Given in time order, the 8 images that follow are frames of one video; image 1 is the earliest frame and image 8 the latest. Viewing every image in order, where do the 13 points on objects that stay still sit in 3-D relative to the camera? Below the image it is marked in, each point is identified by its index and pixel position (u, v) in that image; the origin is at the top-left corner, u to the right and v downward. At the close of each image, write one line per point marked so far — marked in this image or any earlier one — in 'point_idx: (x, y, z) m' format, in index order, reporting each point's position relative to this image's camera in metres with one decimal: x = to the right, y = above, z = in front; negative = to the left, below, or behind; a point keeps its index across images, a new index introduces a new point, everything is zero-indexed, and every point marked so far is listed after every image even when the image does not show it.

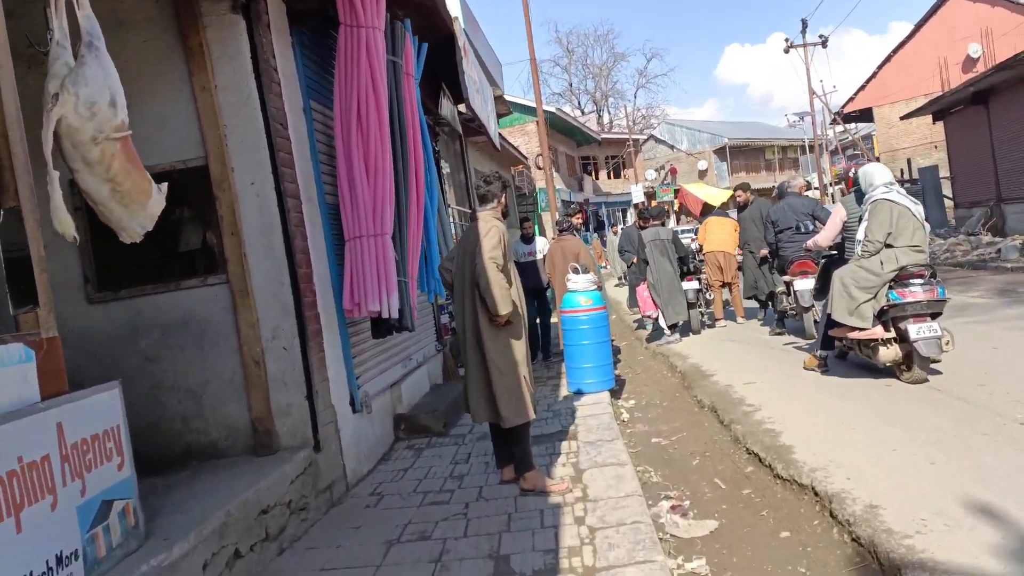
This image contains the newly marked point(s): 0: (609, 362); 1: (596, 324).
0: (+0.9, -0.7, +6.5) m
1: (+0.8, -0.3, +6.4) m
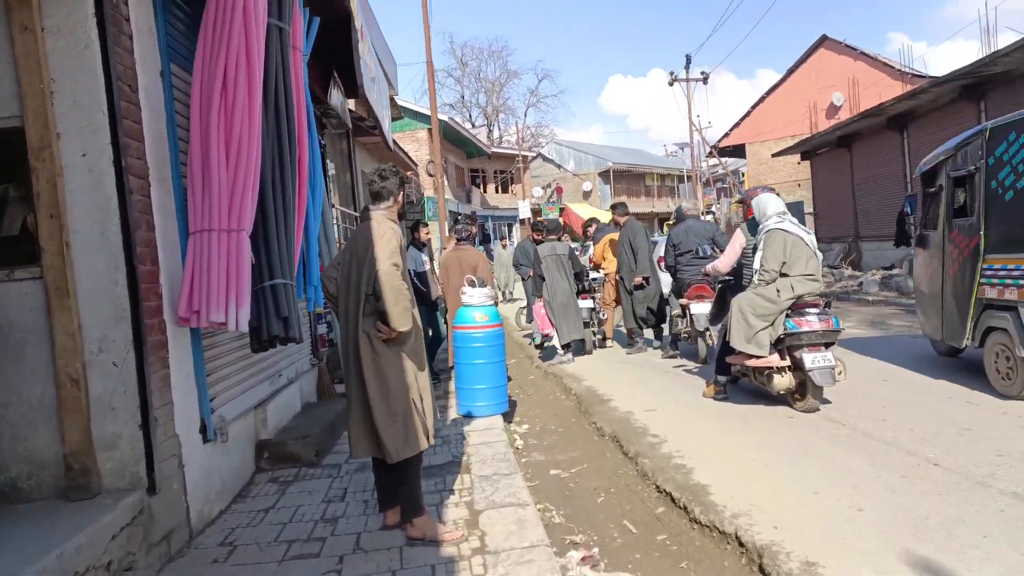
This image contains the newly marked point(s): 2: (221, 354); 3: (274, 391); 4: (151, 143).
0: (-0.1, -0.8, +6.0) m
1: (-0.2, -0.5, +5.9) m
2: (-1.8, -0.4, +4.3) m
3: (-1.8, -0.8, +5.3) m
4: (-1.9, +0.7, +3.6) m
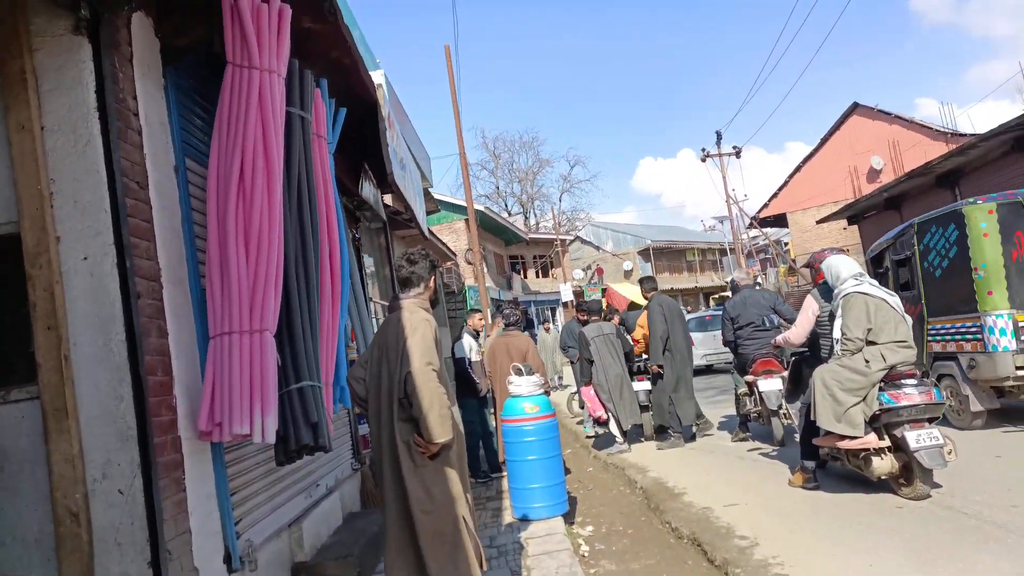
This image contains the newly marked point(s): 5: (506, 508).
0: (+0.4, -1.5, +5.4) m
1: (+0.2, -1.1, +5.4) m
2: (-1.5, -1.0, +3.9) m
3: (-1.4, -1.5, +4.8) m
4: (-1.7, +0.2, +3.3) m
5: (-0.1, -1.9, +5.8) m
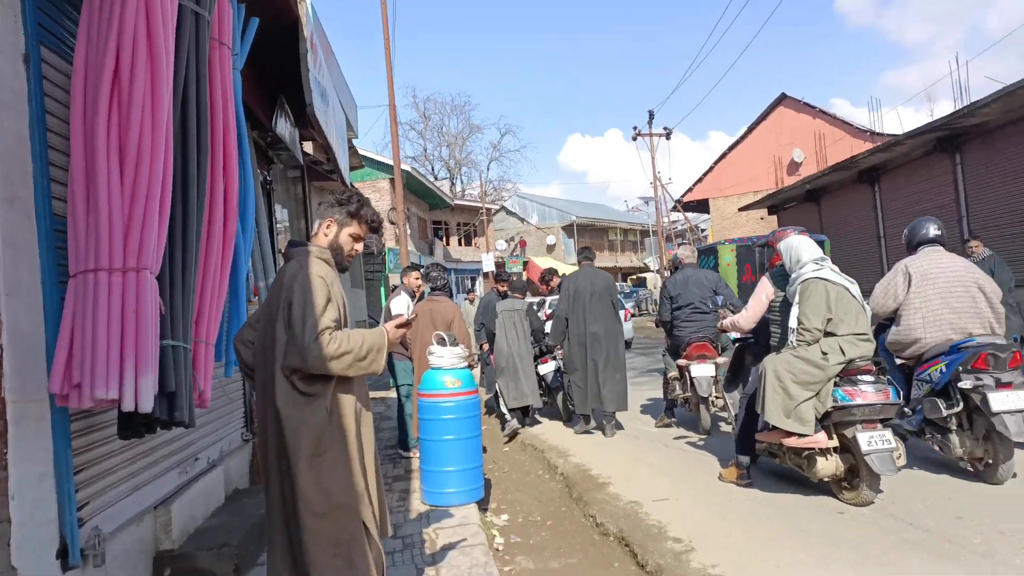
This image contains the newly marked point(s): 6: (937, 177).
0: (-0.2, -1.3, +5.0) m
1: (-0.3, -0.9, +4.9) m
2: (-1.9, -0.7, +3.2) m
3: (-1.9, -1.1, +4.1) m
4: (-1.9, +0.5, +2.5) m
5: (-0.7, -1.6, +5.3) m
6: (+8.6, +2.3, +14.2) m
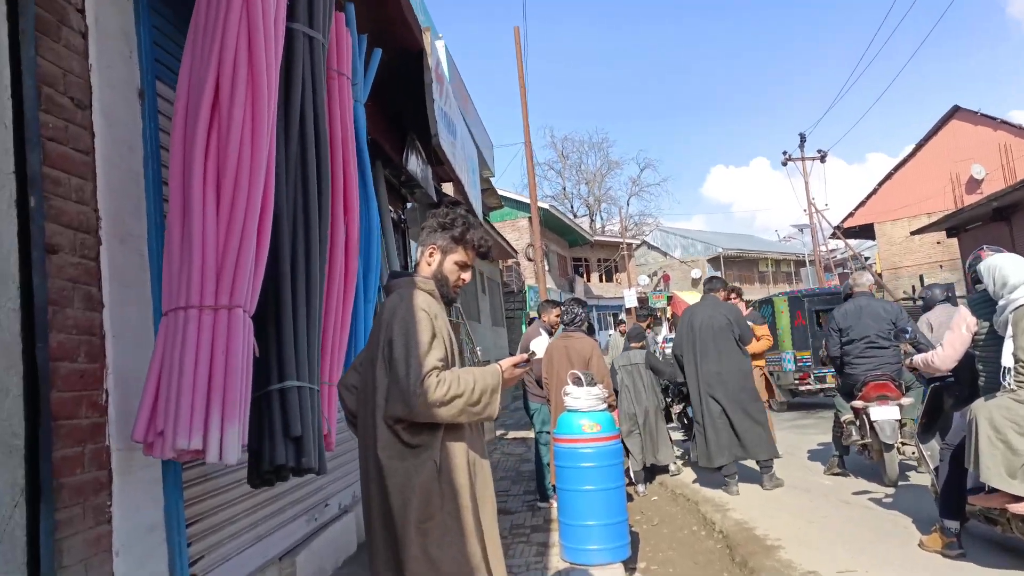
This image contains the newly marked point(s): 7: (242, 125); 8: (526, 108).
0: (+0.7, -1.5, +4.4) m
1: (+0.6, -1.1, +4.4) m
2: (-1.2, -0.9, +3.0) m
3: (-1.1, -1.4, +3.9) m
4: (-1.4, +0.4, +2.5) m
5: (+0.3, -1.8, +4.8) m
6: (+11.2, +1.9, +11.9) m
7: (-0.9, +0.6, +2.4) m
8: (+0.4, +4.5, +17.5) m
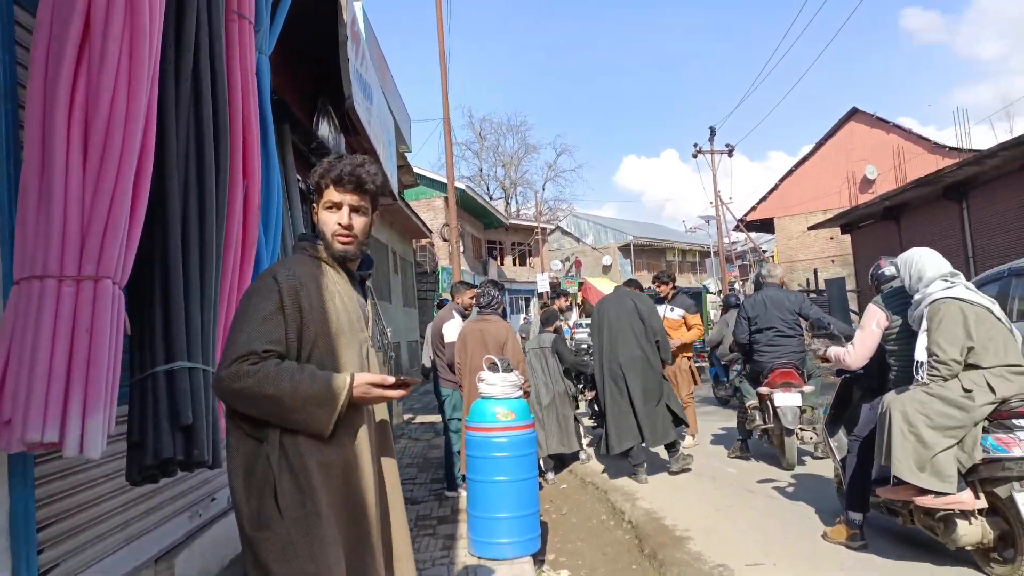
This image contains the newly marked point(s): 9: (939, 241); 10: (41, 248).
0: (+0.1, -1.4, +4.3) m
1: (0.0, -1.0, +4.2) m
2: (-1.6, -0.7, +2.6) m
3: (-1.6, -1.2, +3.6) m
4: (-1.7, +0.5, +2.0) m
5: (-0.3, -1.7, +4.7) m
6: (+9.7, +1.9, +12.9) m
7: (-1.2, +0.7, +2.1) m
8: (-1.6, +5.0, +17.0) m
9: (+10.4, +1.1, +16.8) m
10: (-1.3, +0.1, +1.9) m
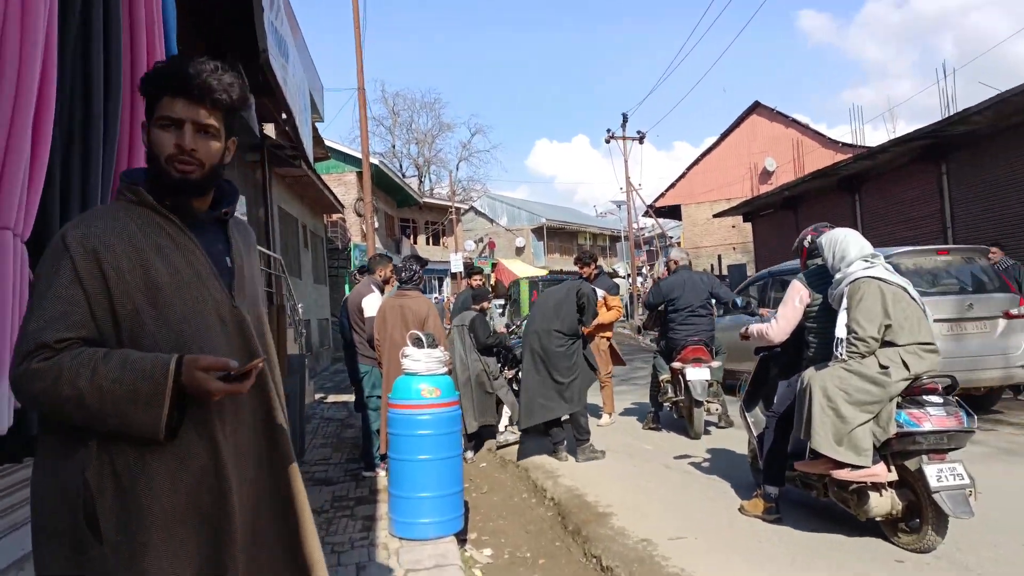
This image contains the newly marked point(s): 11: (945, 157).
0: (-0.3, -1.2, +4.2) m
1: (-0.4, -0.8, +4.1) m
2: (-1.8, -0.6, +2.3) m
3: (-2.0, -1.1, +3.3) m
4: (-1.8, +0.6, +1.7) m
5: (-0.8, -1.5, +4.5) m
6: (+8.1, +2.1, +13.9) m
7: (-1.3, +0.8, +1.8) m
8: (-3.5, +5.5, +16.5) m
9: (+8.3, +1.5, +17.9) m
10: (-1.4, +0.2, +1.6) m
11: (+8.1, +2.5, +13.0) m
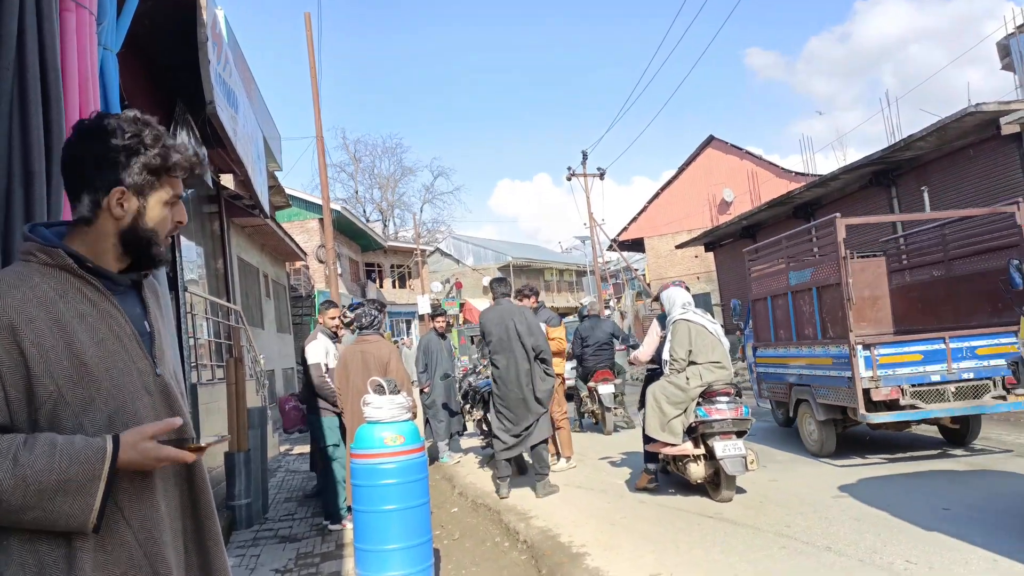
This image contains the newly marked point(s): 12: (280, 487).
0: (-0.5, -1.5, +4.0) m
1: (-0.6, -1.1, +4.0) m
2: (-2.0, -0.8, +2.2) m
3: (-2.1, -1.3, +3.1) m
4: (-1.9, +0.4, +1.6) m
5: (-1.0, -1.8, +4.3) m
6: (+7.4, +1.7, +14.3) m
7: (-1.5, +0.6, +1.7) m
8: (-4.6, +4.4, +16.5) m
9: (+7.4, +0.8, +18.2) m
10: (-1.6, +0.1, +1.5) m
11: (+7.3, +2.1, +13.5) m
12: (-2.4, -2.1, +7.3) m
